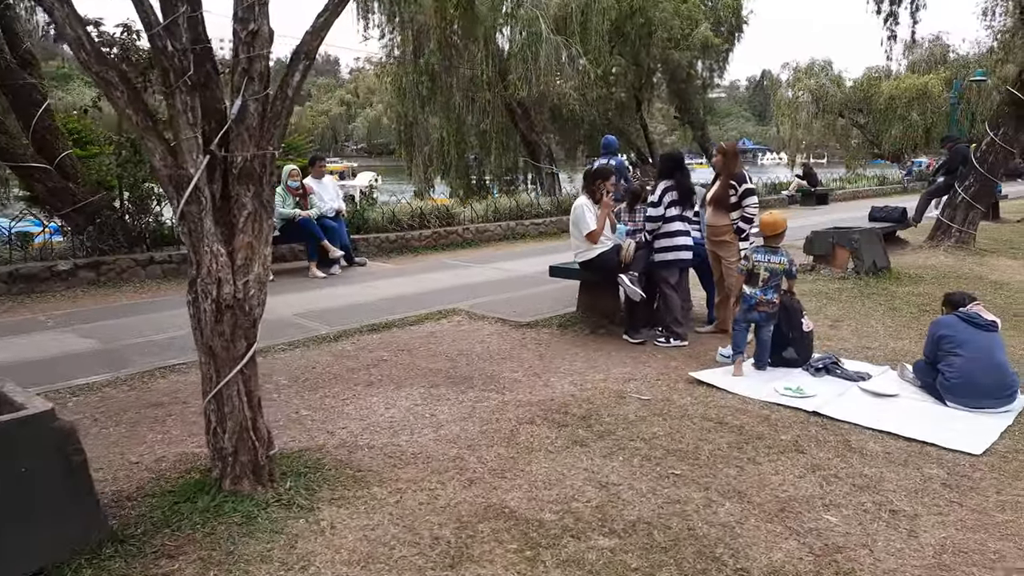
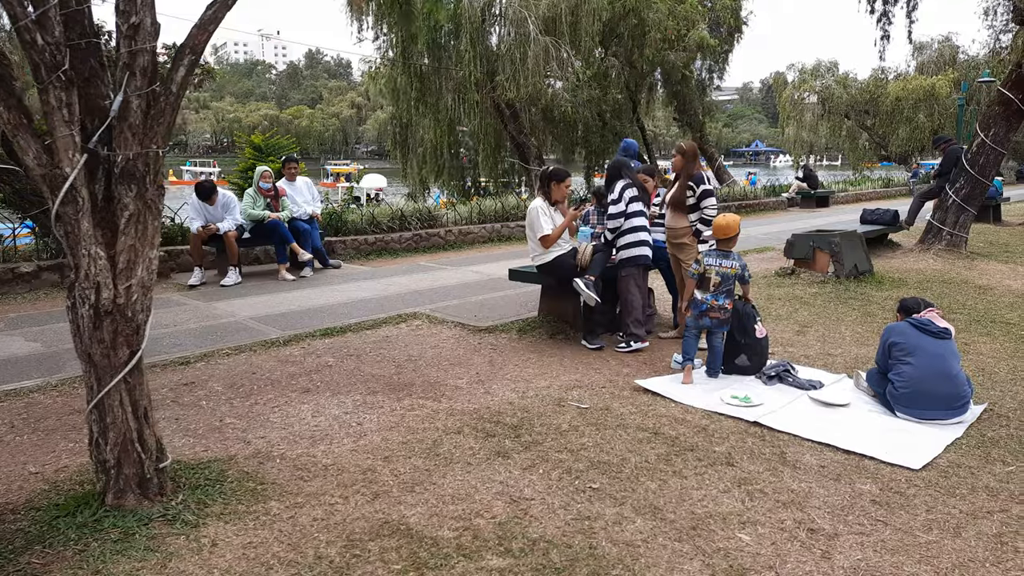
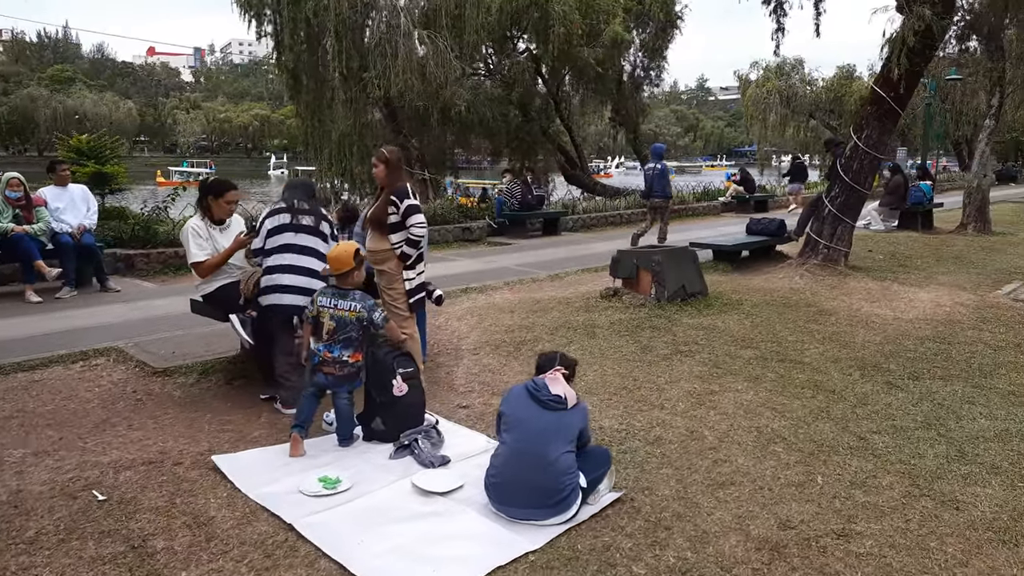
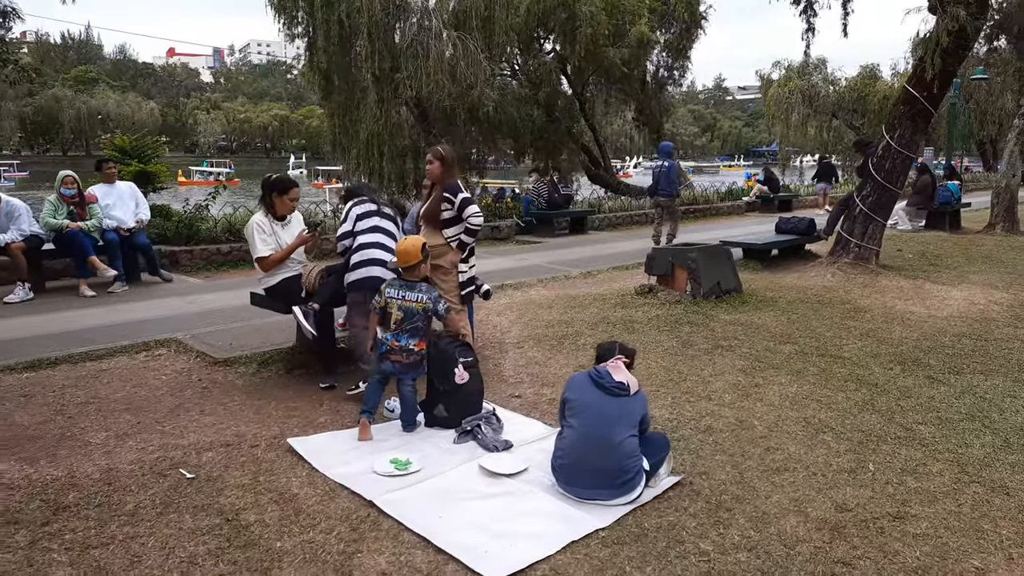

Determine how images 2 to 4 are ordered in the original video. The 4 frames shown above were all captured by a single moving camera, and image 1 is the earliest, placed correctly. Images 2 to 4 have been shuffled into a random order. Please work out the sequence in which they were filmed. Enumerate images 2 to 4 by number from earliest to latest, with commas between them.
2, 4, 3
